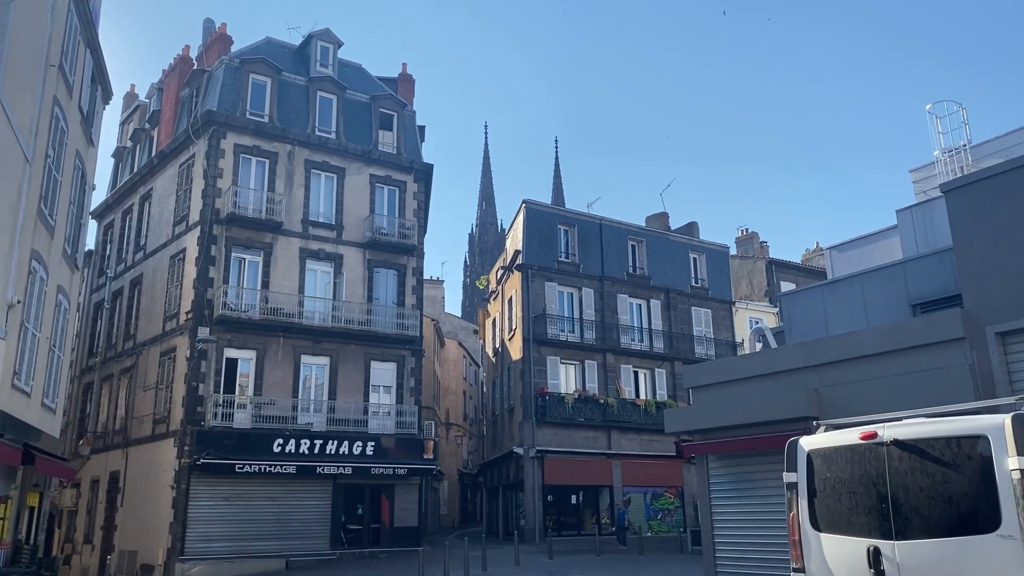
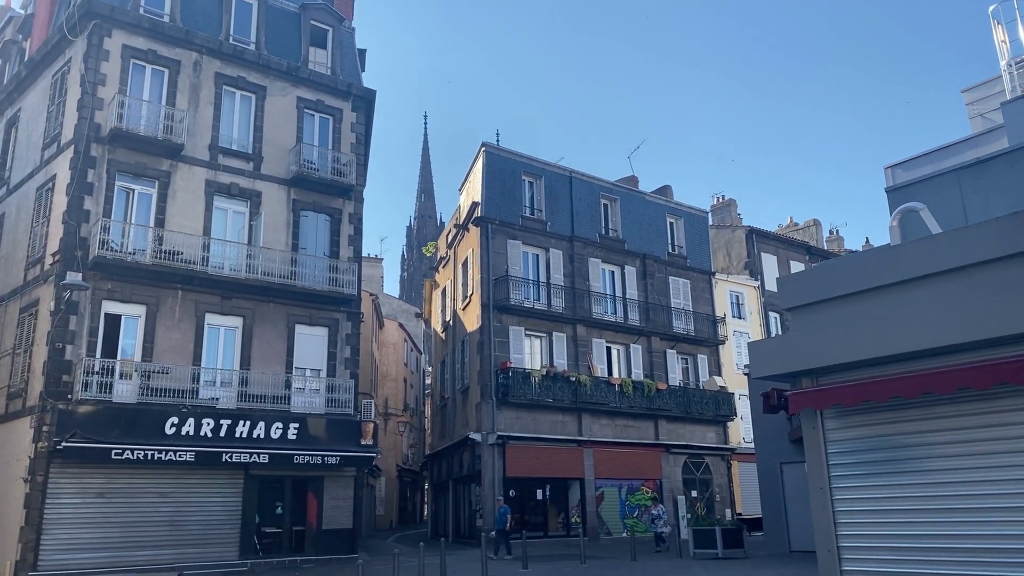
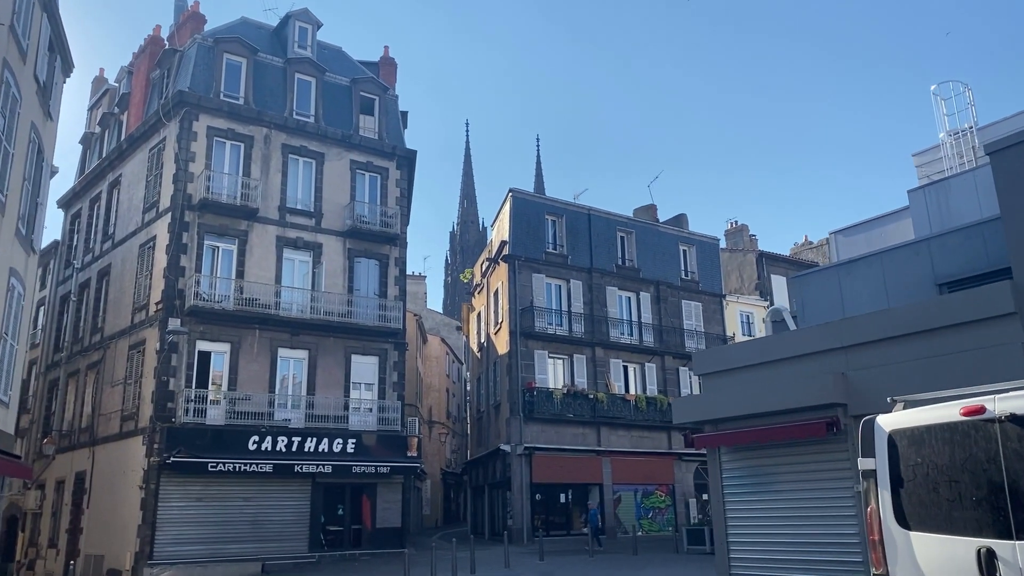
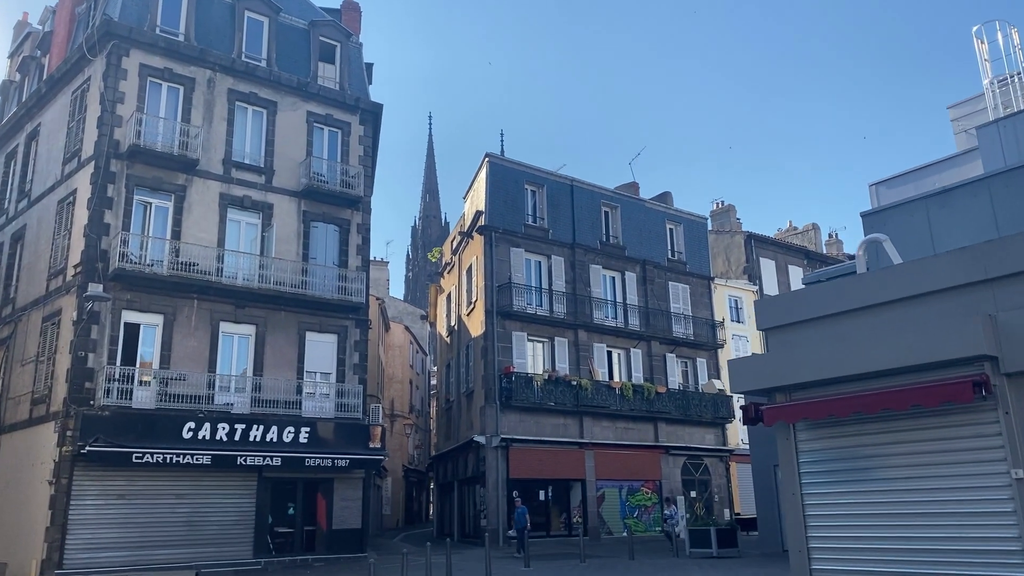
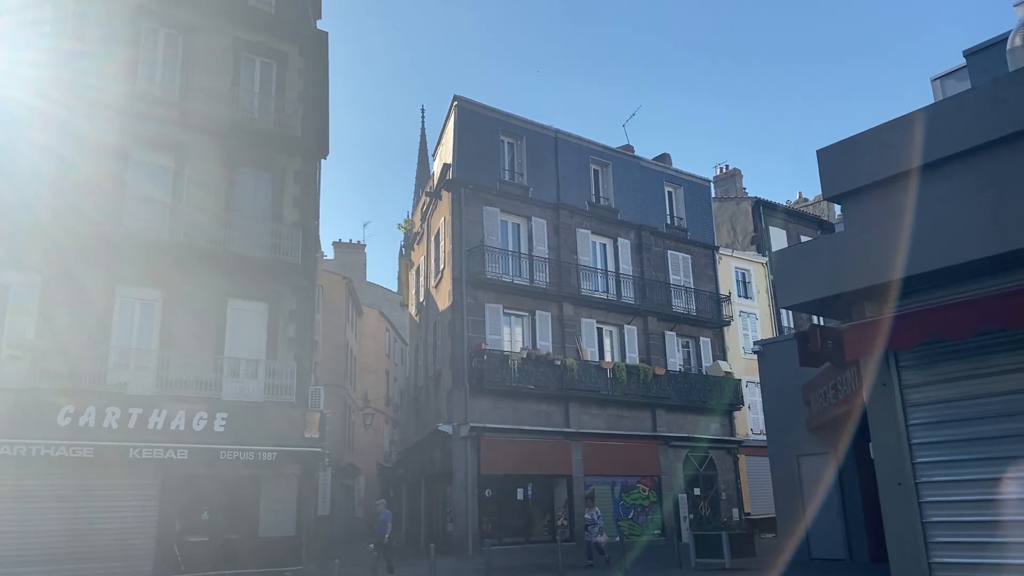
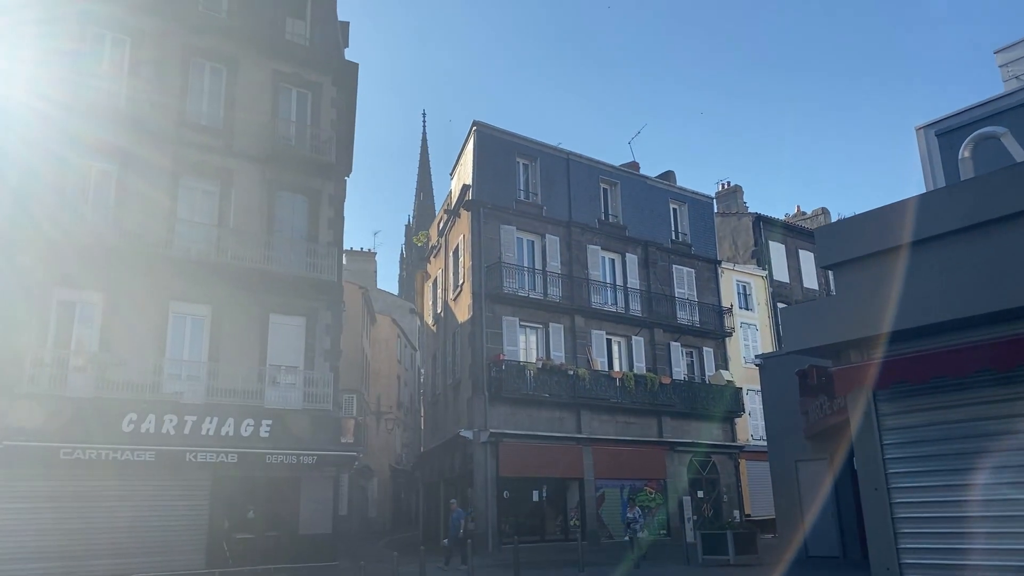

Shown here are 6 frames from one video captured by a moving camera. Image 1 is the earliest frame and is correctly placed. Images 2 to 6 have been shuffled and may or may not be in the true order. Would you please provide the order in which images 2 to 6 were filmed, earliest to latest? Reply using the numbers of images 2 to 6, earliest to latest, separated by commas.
3, 4, 2, 6, 5
